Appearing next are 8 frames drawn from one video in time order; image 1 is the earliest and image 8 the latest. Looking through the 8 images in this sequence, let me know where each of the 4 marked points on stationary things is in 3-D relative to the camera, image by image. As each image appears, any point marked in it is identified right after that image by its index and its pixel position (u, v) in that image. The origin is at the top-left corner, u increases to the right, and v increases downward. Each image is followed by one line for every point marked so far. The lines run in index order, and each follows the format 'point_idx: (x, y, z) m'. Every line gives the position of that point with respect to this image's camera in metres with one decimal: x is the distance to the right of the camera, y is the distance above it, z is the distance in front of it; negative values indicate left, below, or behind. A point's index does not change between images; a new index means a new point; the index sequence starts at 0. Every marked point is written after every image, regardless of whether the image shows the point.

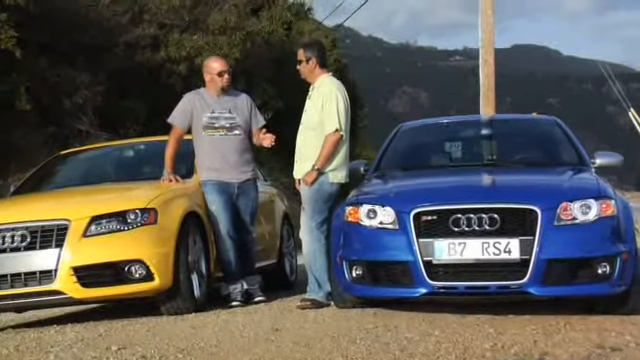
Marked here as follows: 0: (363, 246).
0: (+0.3, -0.5, +6.4) m
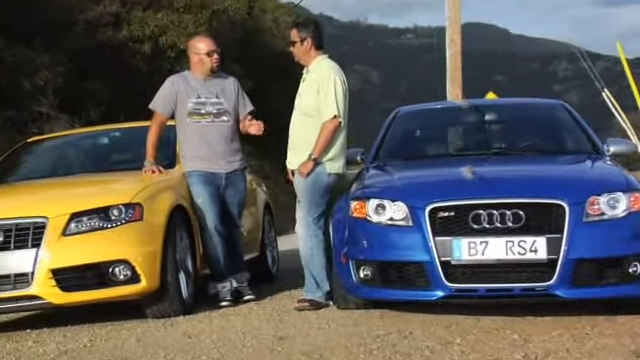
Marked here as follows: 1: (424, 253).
0: (+0.3, -0.4, +5.9) m
1: (+0.6, -0.4, +5.7) m
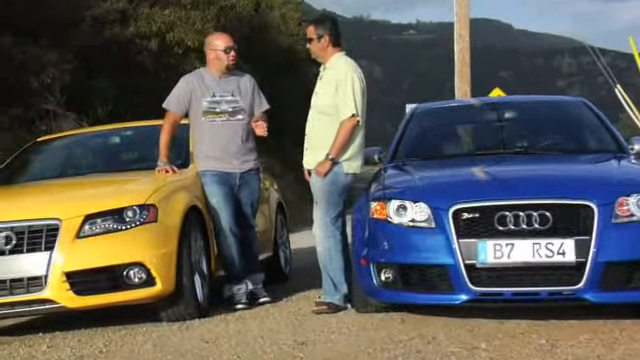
0: (+0.4, -0.4, +5.8) m
1: (+0.8, -0.4, +5.5) m
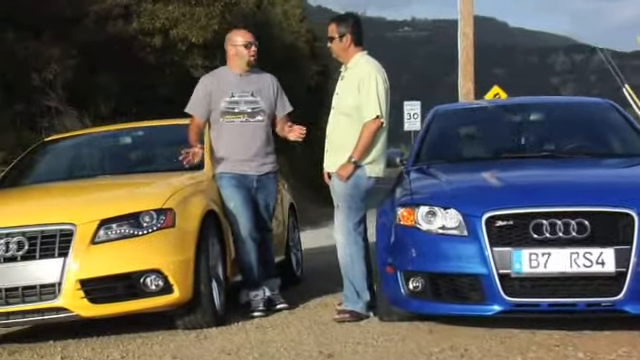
0: (+0.6, -0.4, +5.5) m
1: (+0.9, -0.5, +5.3) m
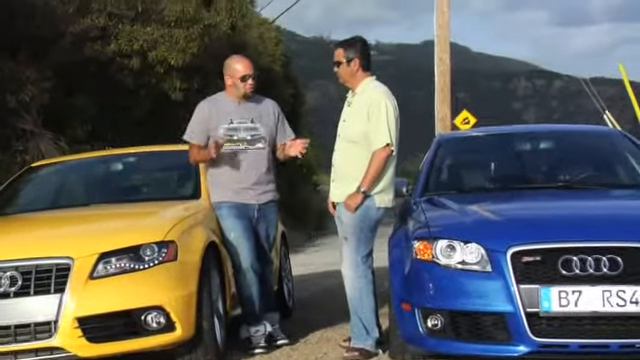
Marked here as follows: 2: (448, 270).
0: (+0.7, -0.6, +5.3) m
1: (+1.0, -0.7, +5.0) m
2: (+0.7, -0.5, +5.3) m
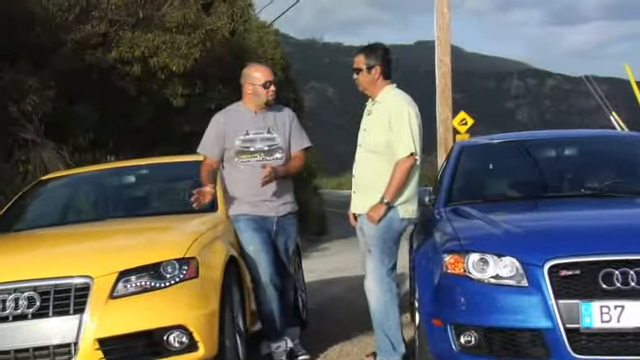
0: (+0.8, -0.7, +5.1) m
1: (+1.2, -0.7, +4.8) m
2: (+0.9, -0.6, +5.1) m
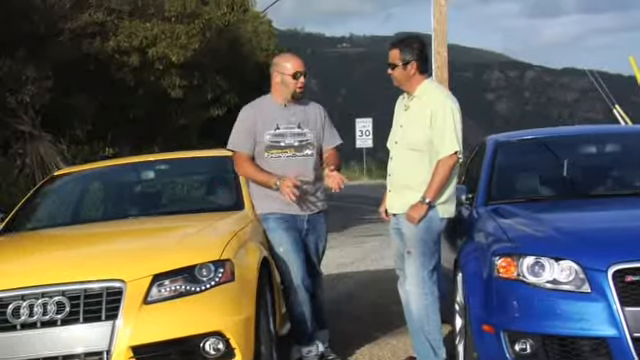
0: (+1.1, -0.7, +4.8) m
1: (+1.4, -0.7, +4.6) m
2: (+1.1, -0.6, +4.8) m
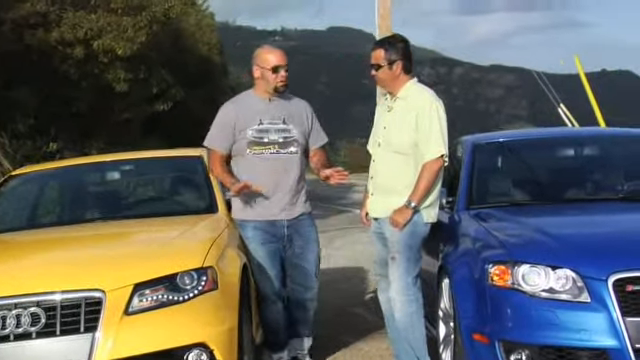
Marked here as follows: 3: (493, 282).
0: (+1.0, -0.7, +4.7) m
1: (+1.4, -0.8, +4.5) m
2: (+1.1, -0.6, +4.7) m
3: (+0.9, -0.5, +4.9) m
